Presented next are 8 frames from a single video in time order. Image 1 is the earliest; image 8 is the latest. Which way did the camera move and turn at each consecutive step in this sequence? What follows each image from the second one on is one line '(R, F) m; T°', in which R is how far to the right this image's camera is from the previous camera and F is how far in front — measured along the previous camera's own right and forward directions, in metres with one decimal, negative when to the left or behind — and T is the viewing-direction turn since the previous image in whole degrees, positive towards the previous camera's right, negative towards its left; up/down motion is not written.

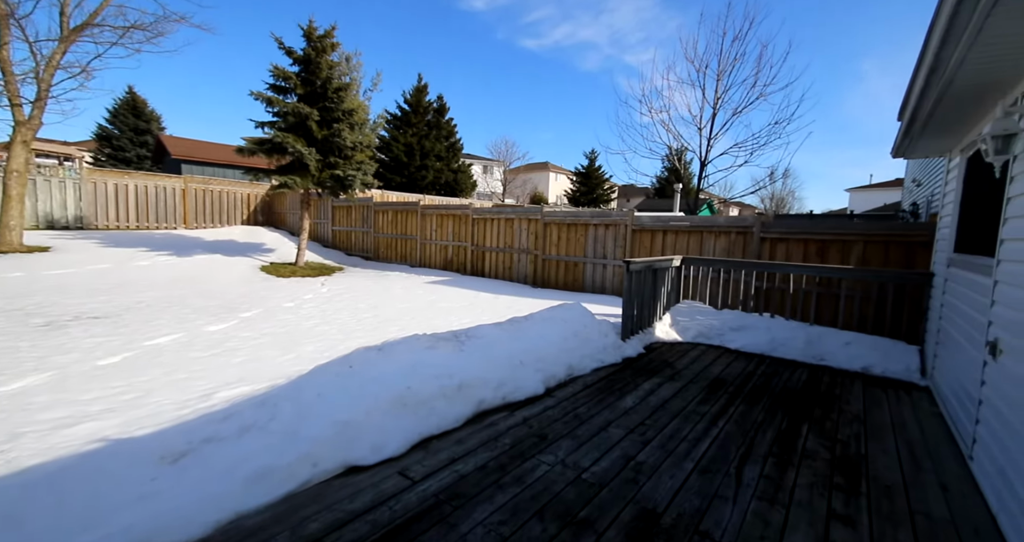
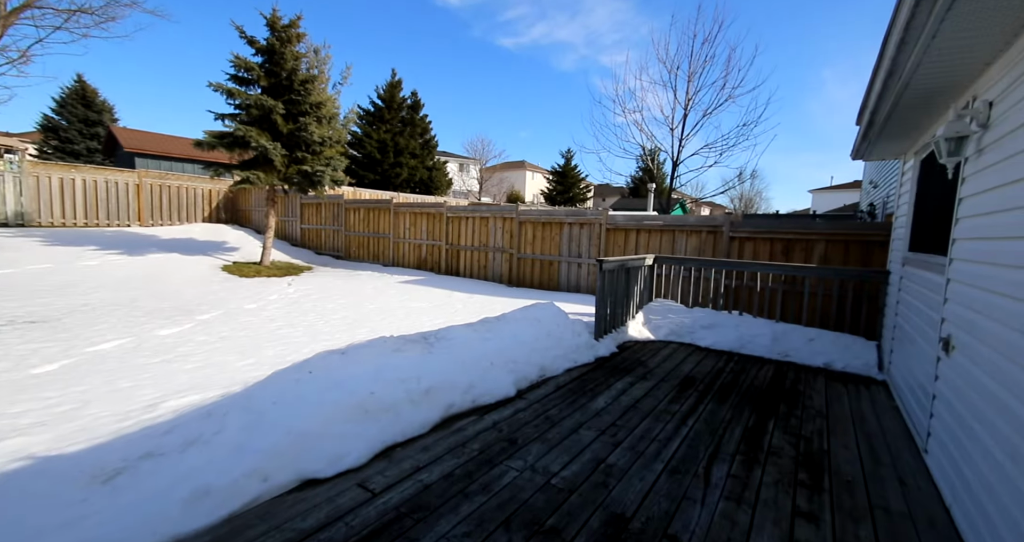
(0.0, +0.1) m; +3°
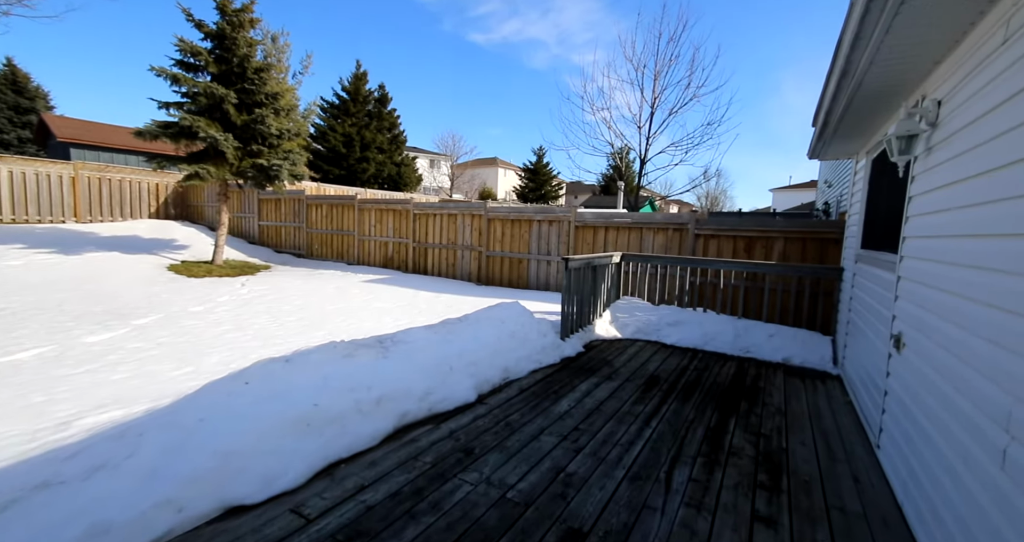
(+0.1, +0.1) m; +4°
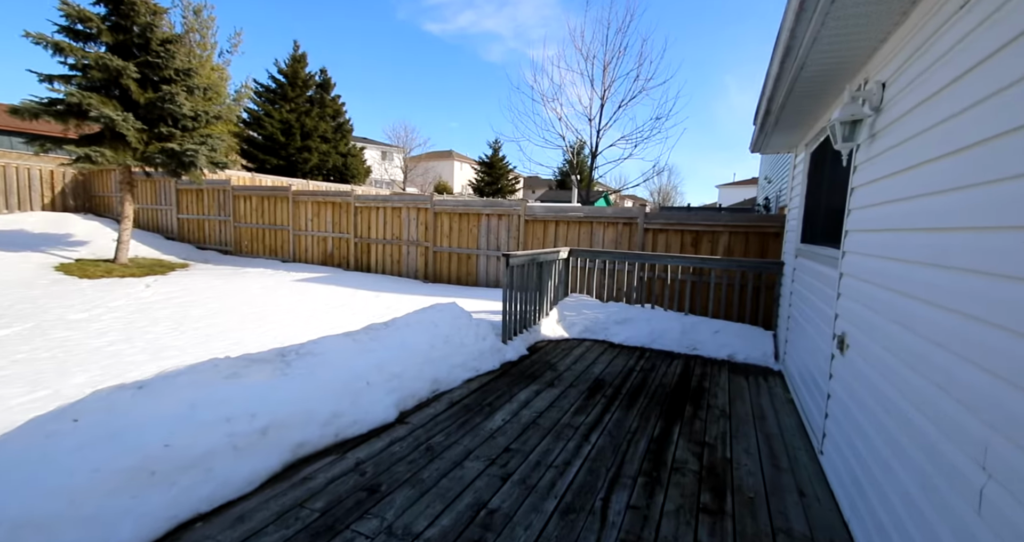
(+0.2, +0.3) m; +6°
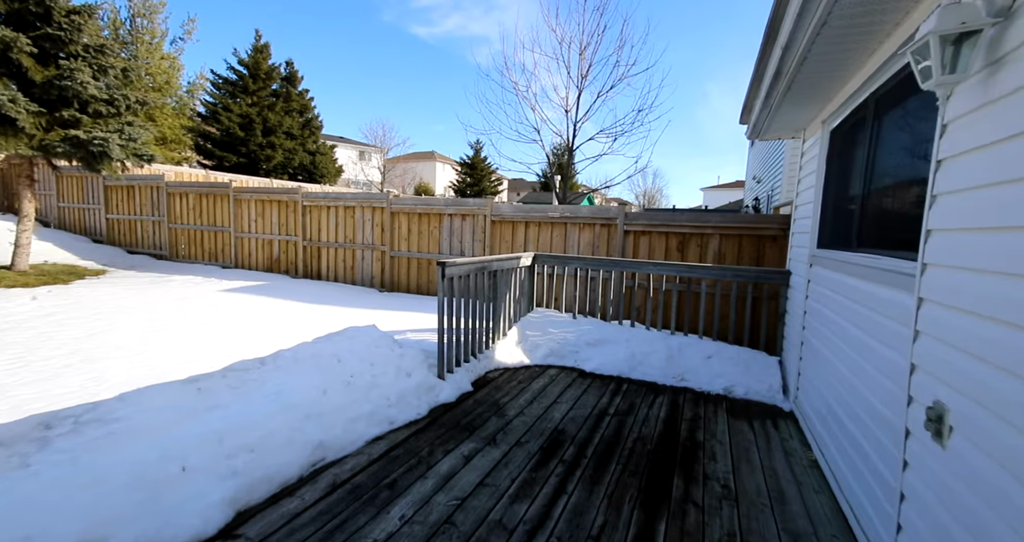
(+0.3, +0.9) m; +2°
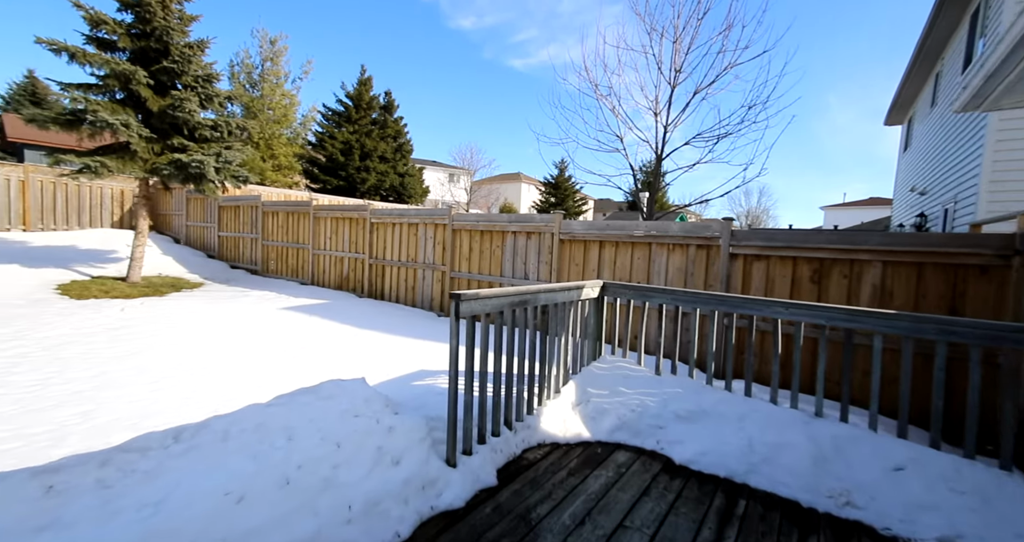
(+0.2, +1.0) m; -12°
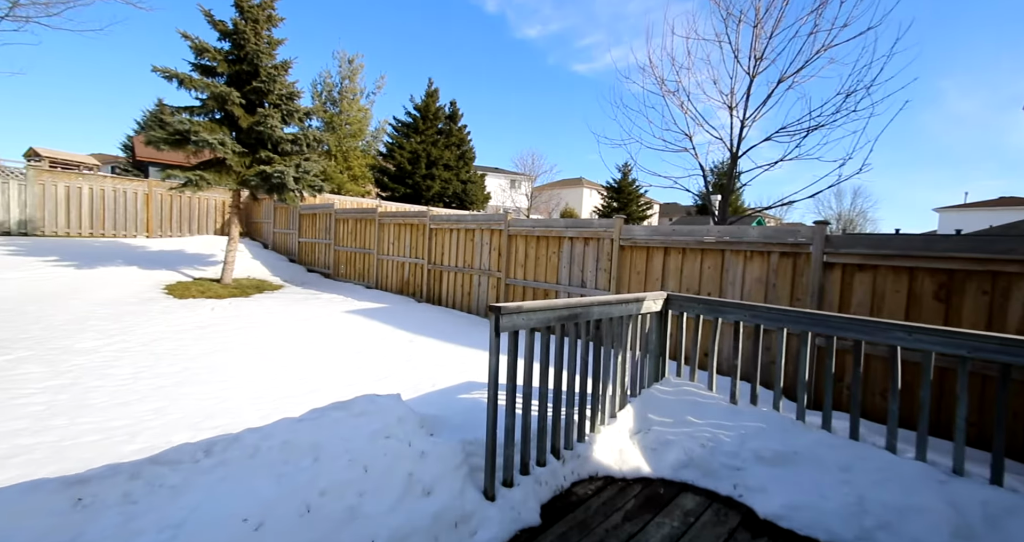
(+0.1, +0.2) m; -8°
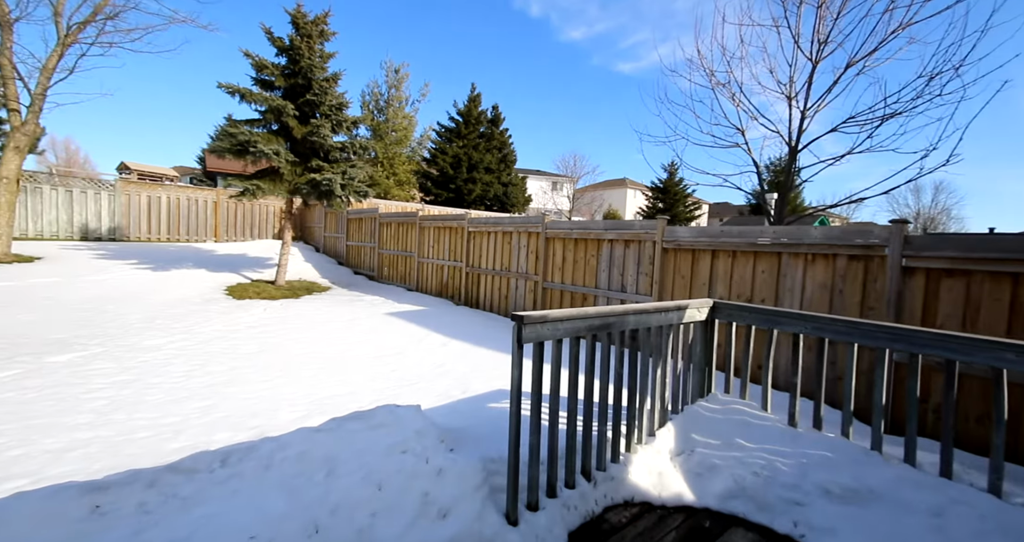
(+0.1, +0.1) m; -6°
